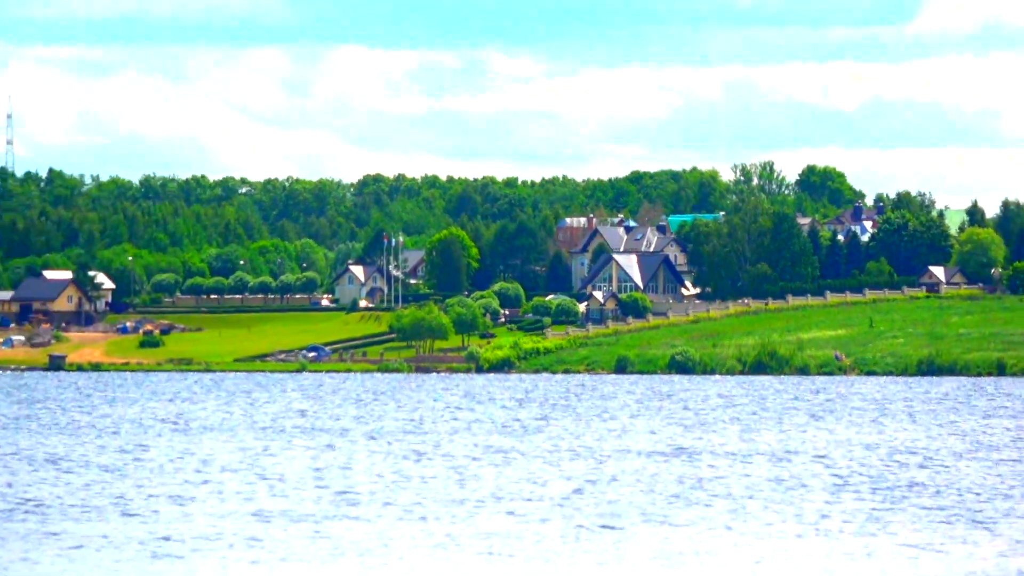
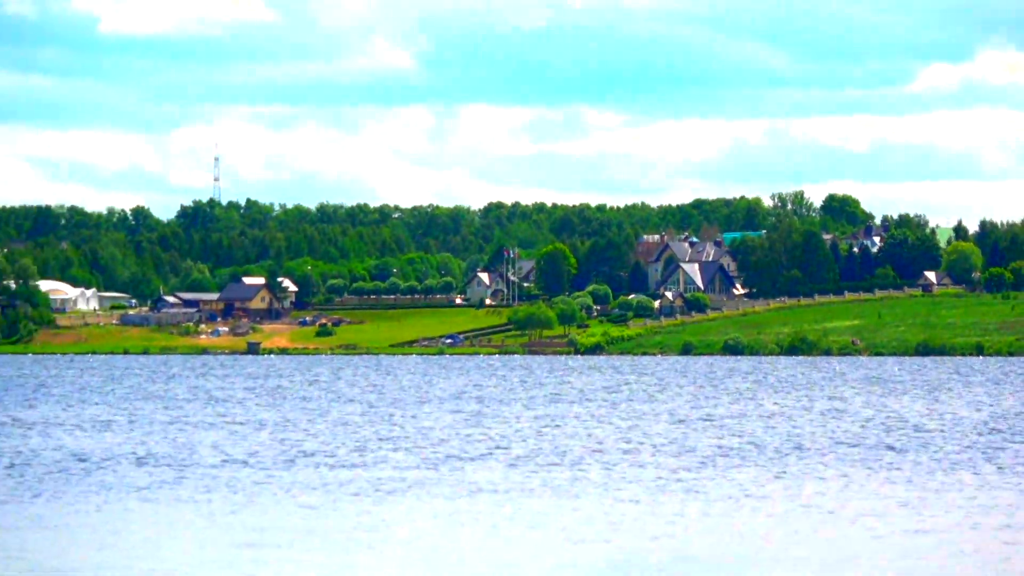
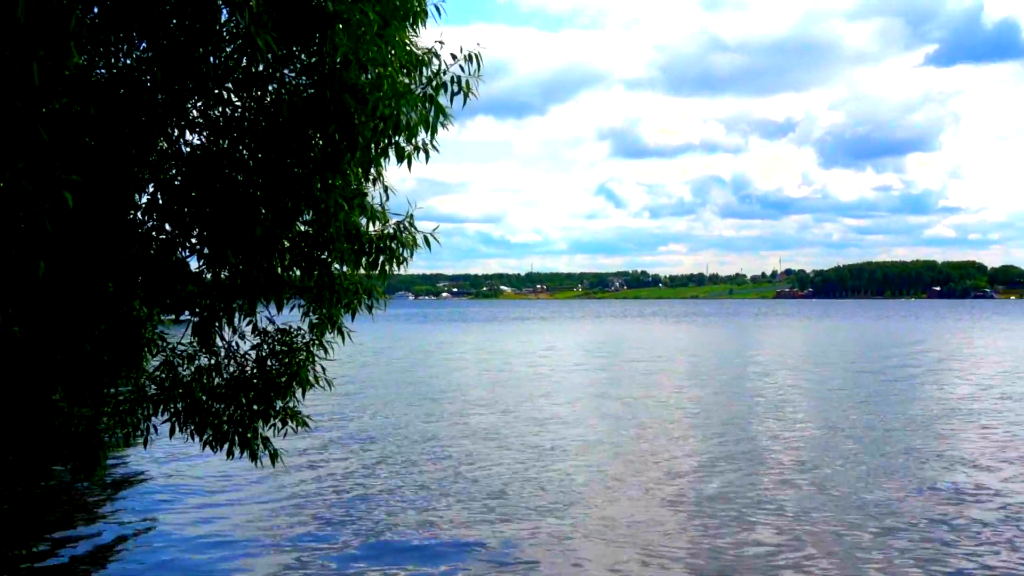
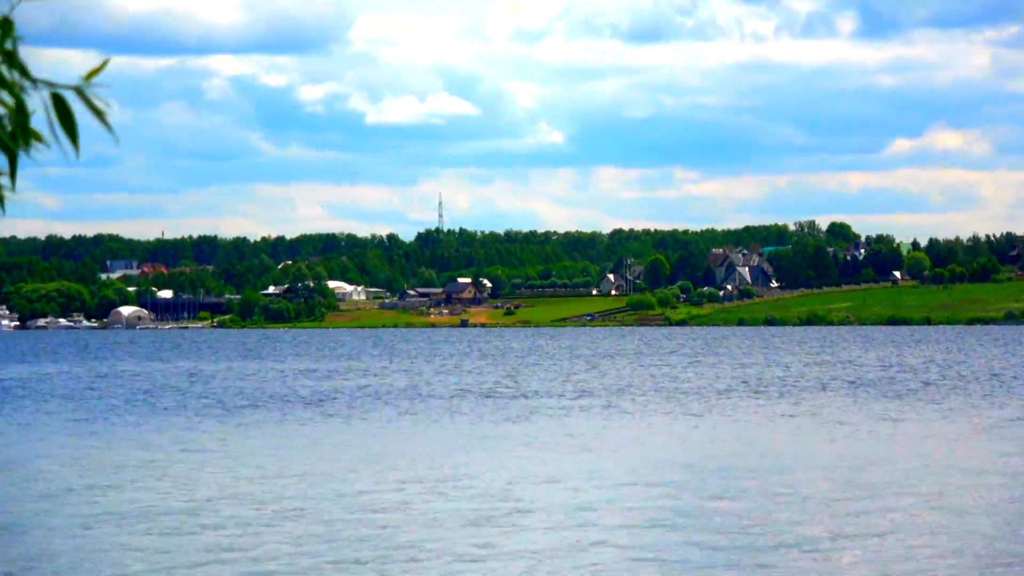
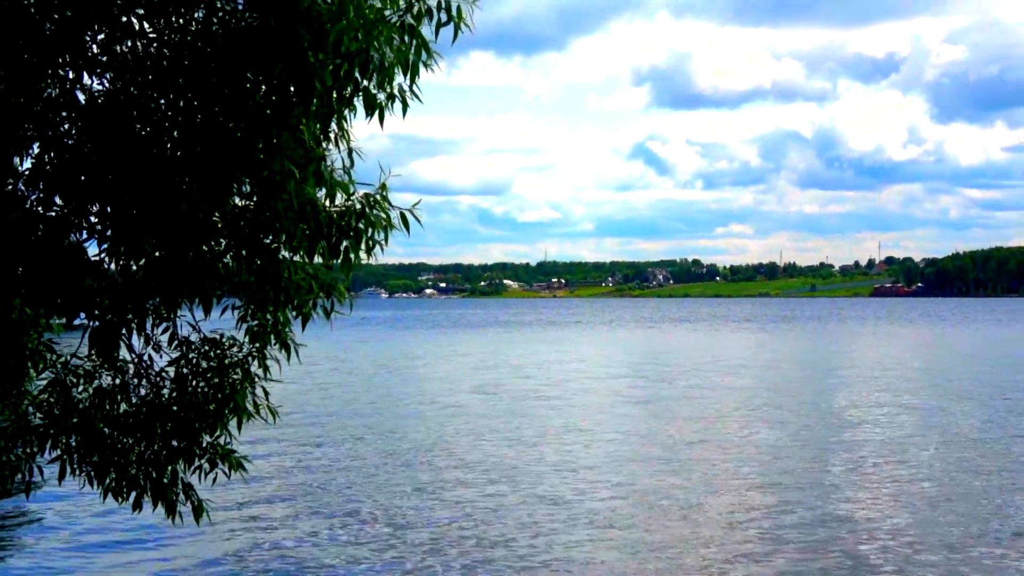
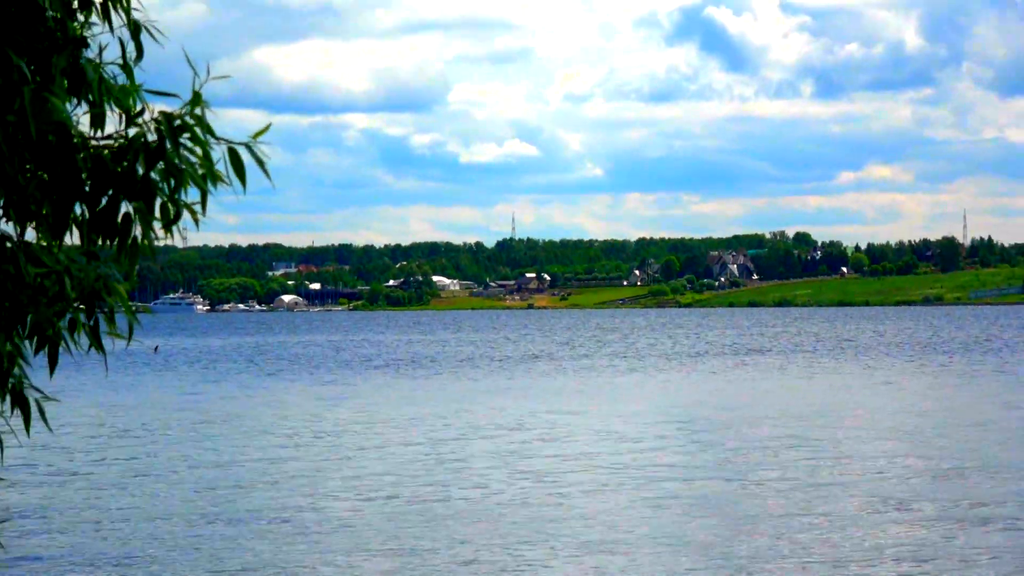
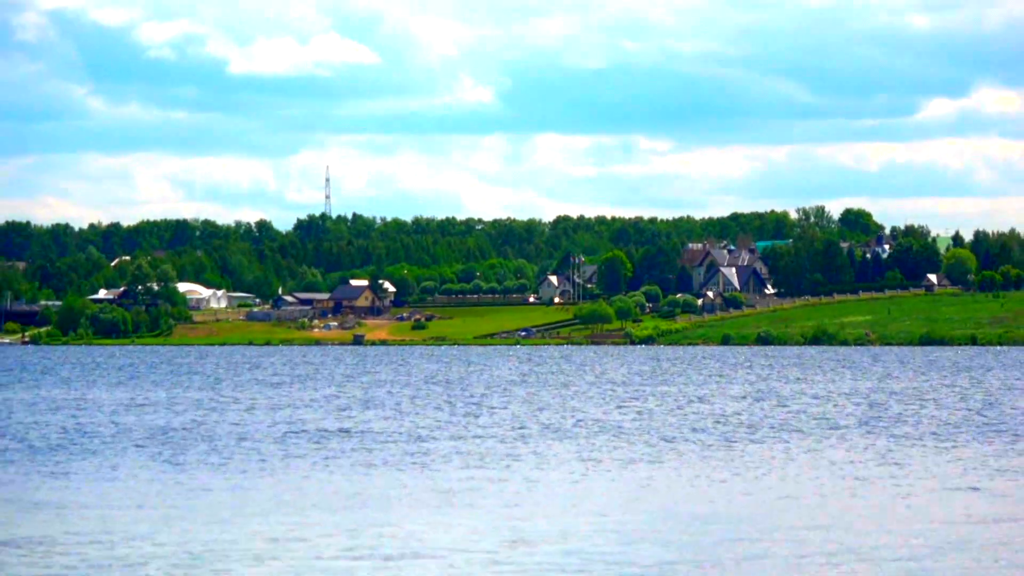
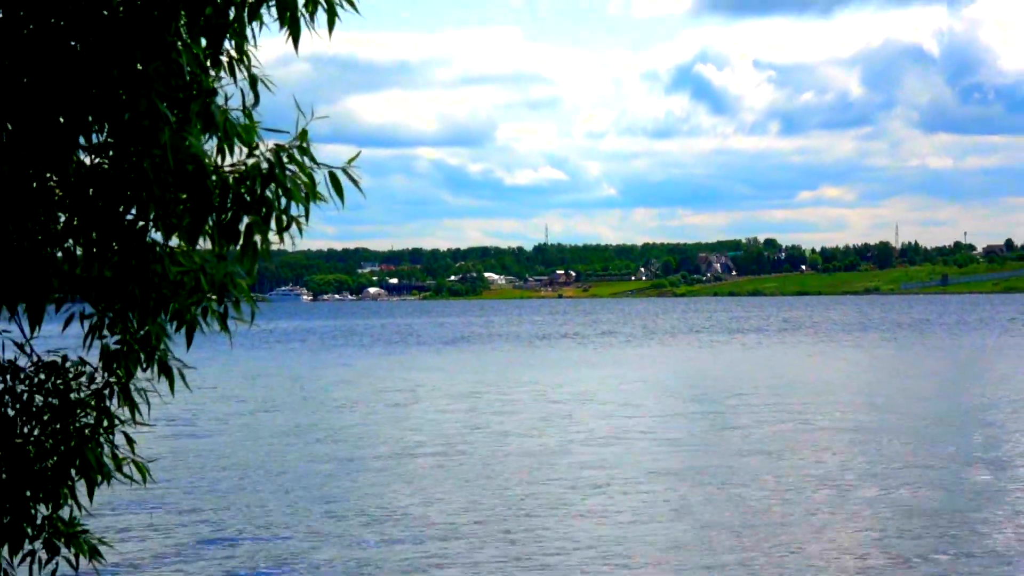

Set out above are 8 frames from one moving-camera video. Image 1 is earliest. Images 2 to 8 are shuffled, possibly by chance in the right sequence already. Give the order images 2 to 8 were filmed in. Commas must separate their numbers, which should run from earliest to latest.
2, 7, 4, 6, 8, 5, 3
